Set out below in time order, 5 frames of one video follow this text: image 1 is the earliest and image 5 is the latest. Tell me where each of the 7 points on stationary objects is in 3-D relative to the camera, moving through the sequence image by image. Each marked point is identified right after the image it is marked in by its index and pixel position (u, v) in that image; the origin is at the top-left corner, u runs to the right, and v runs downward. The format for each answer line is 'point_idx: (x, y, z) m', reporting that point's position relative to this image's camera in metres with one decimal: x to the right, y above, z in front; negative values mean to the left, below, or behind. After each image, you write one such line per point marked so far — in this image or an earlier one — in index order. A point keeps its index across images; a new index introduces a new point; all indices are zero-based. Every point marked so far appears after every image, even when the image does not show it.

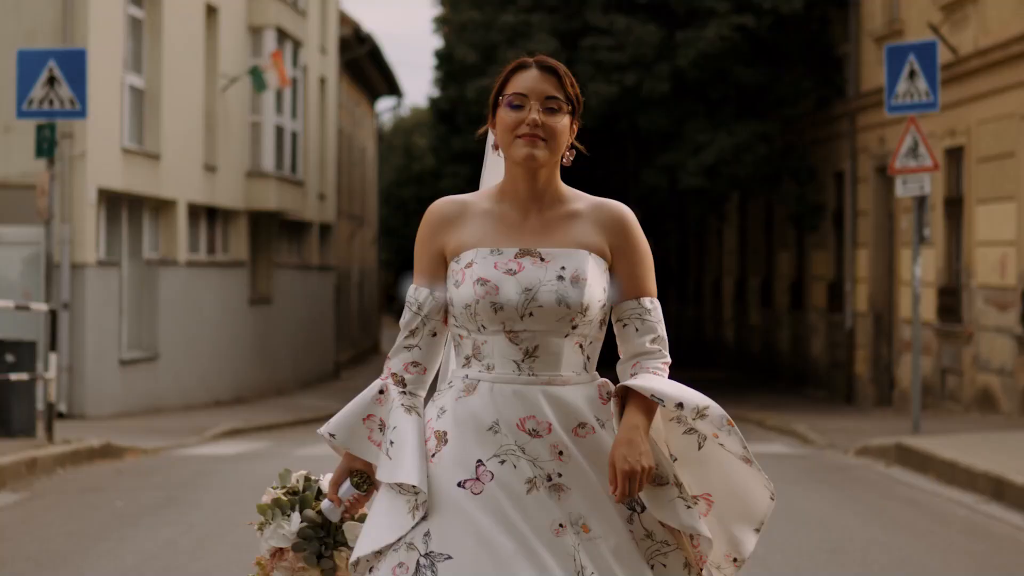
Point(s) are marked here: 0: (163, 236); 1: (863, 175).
0: (-4.9, +0.7, +18.3) m
1: (+5.0, +1.6, +18.5) m
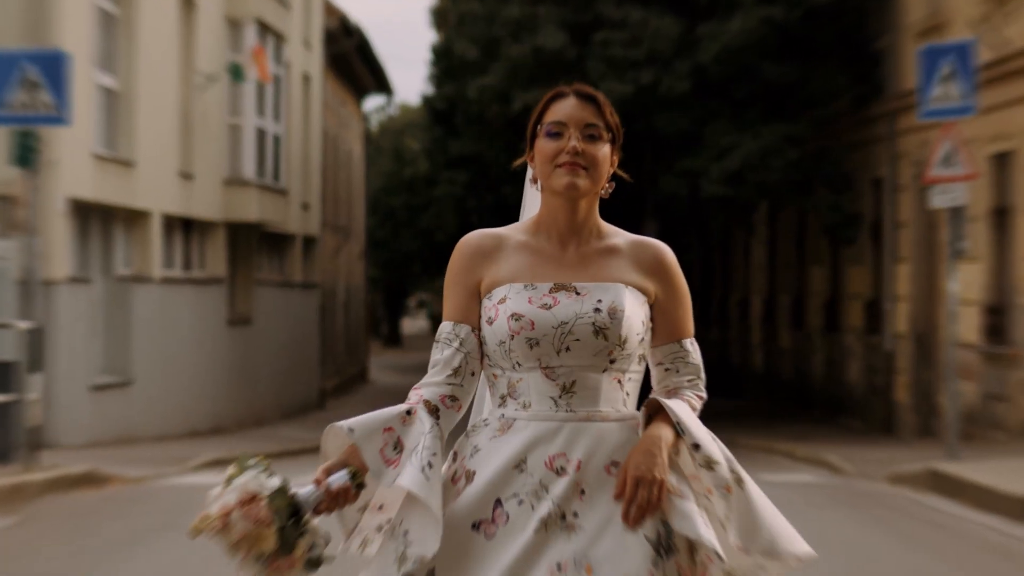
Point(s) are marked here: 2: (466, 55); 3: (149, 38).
0: (-4.9, +0.5, +16.8) m
1: (+5.1, +1.4, +16.9) m
2: (-0.7, +3.4, +19.4) m
3: (-4.6, +3.1, +16.5) m
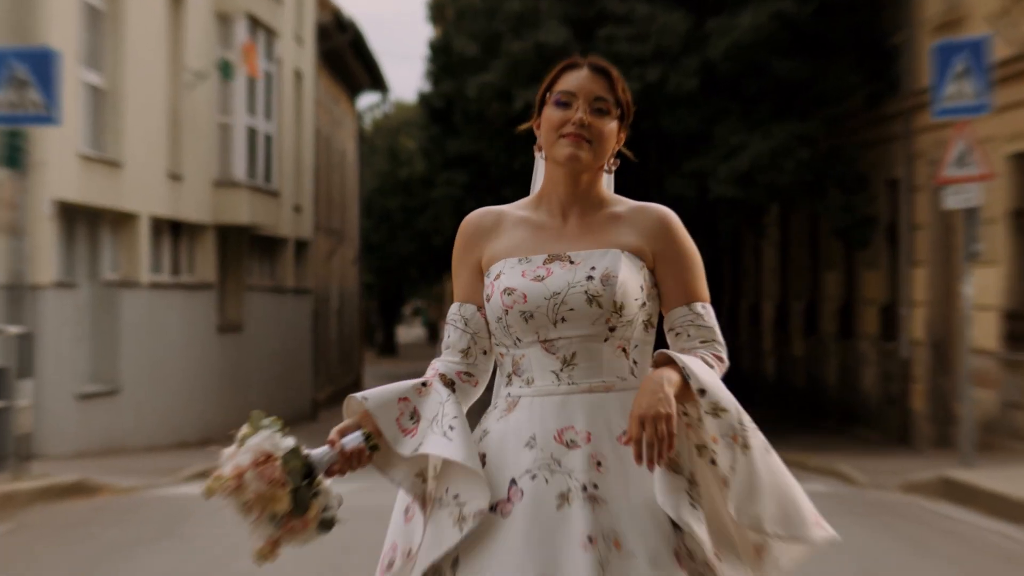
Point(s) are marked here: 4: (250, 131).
0: (-4.8, +0.4, +16.2) m
1: (+5.1, +1.3, +16.3) m
2: (-0.7, +3.4, +18.8) m
3: (-4.6, +3.1, +15.9) m
4: (-4.0, +2.4, +19.8) m
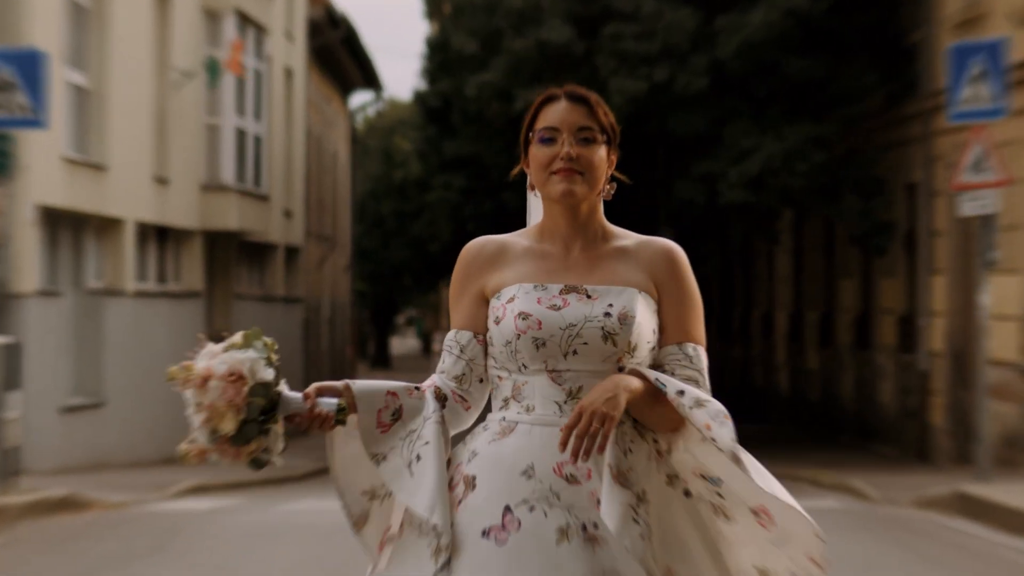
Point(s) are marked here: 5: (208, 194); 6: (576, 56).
0: (-4.8, +0.3, +15.6) m
1: (+5.1, +1.2, +15.6) m
2: (-0.6, +3.3, +18.2) m
3: (-4.5, +3.0, +15.3) m
4: (-3.9, +2.2, +19.2) m
5: (-4.1, +1.3, +18.0) m
6: (+0.8, +3.0, +16.9) m
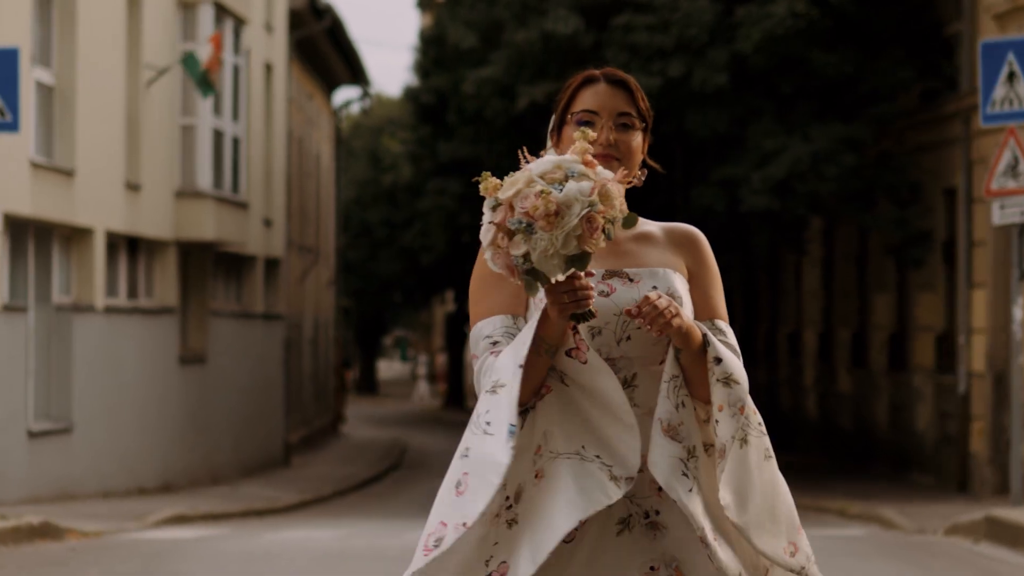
0: (-4.8, +0.2, +14.5) m
1: (+5.1, +1.0, +14.4) m
2: (-0.6, +3.1, +17.0) m
3: (-4.5, +2.8, +14.2) m
4: (-3.9, +2.0, +18.0) m
5: (-4.1, +1.1, +16.8) m
6: (+0.9, +2.8, +15.8) m
